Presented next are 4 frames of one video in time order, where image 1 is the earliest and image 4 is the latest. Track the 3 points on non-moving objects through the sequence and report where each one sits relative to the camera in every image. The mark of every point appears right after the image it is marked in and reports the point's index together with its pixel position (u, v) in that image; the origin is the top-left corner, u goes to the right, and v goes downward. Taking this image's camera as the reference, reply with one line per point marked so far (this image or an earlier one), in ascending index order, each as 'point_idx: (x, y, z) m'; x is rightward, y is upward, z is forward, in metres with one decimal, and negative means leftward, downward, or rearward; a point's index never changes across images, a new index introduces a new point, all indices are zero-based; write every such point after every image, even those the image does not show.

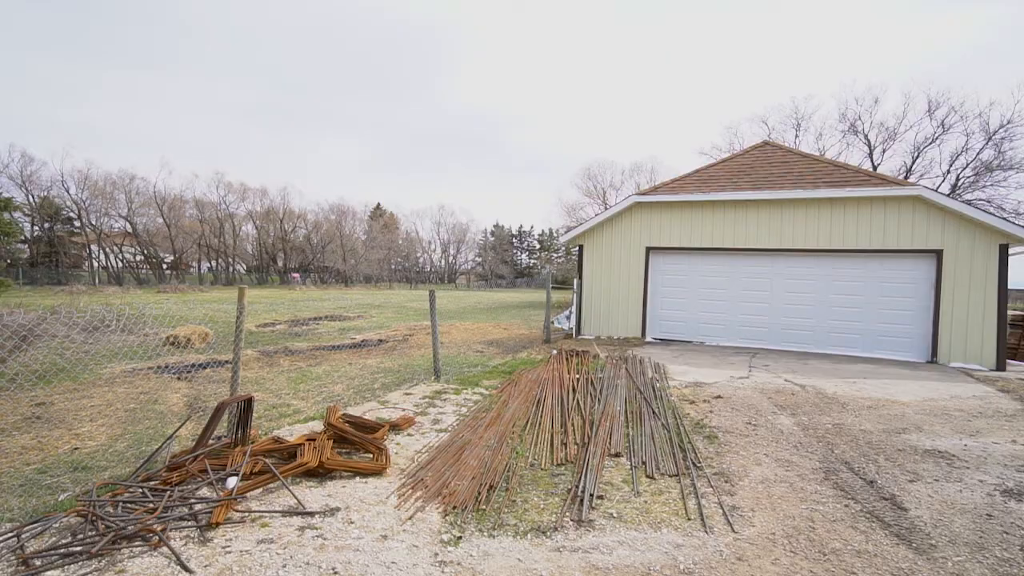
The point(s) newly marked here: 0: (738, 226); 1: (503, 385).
0: (+3.5, +1.0, +8.8) m
1: (-0.1, -1.0, +5.8) m
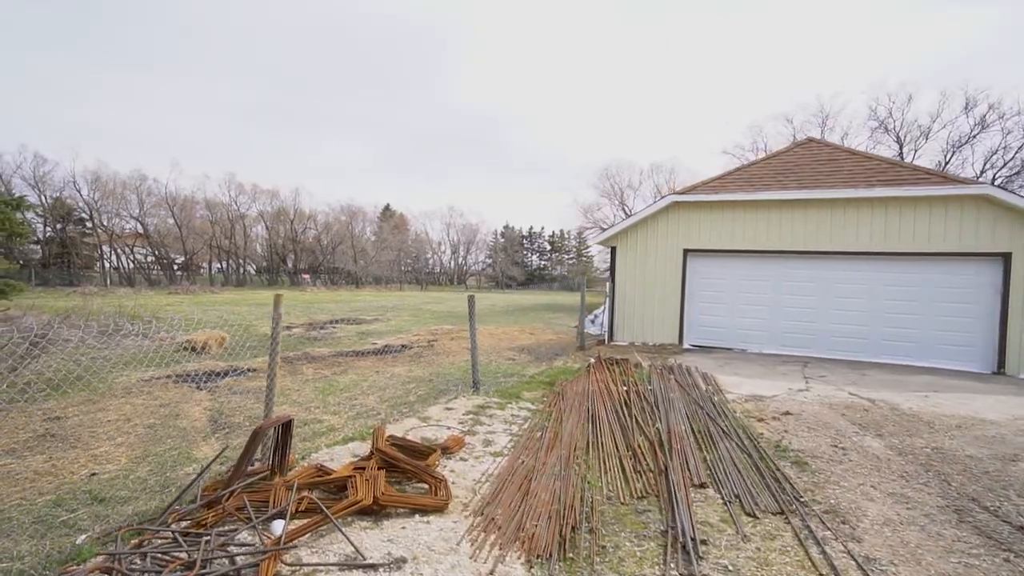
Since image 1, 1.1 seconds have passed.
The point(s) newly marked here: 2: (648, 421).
0: (+4.0, +0.9, +8.4) m
1: (+0.3, -1.0, +5.4) m
2: (+1.1, -1.1, +4.6) m
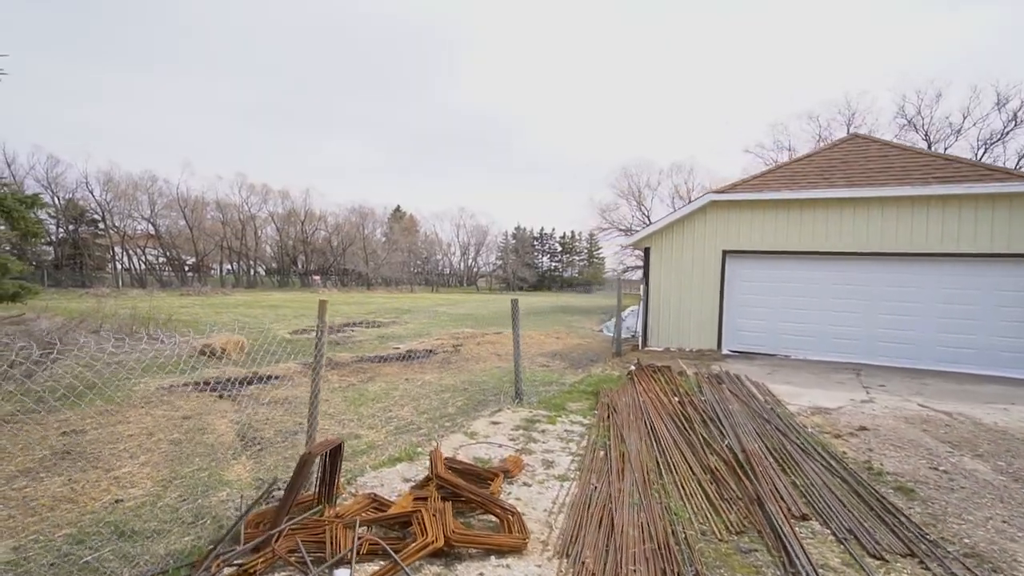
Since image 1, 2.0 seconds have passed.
0: (+4.5, +0.9, +7.9) m
1: (+0.8, -1.1, +5.0) m
2: (+1.5, -1.1, +4.2) m
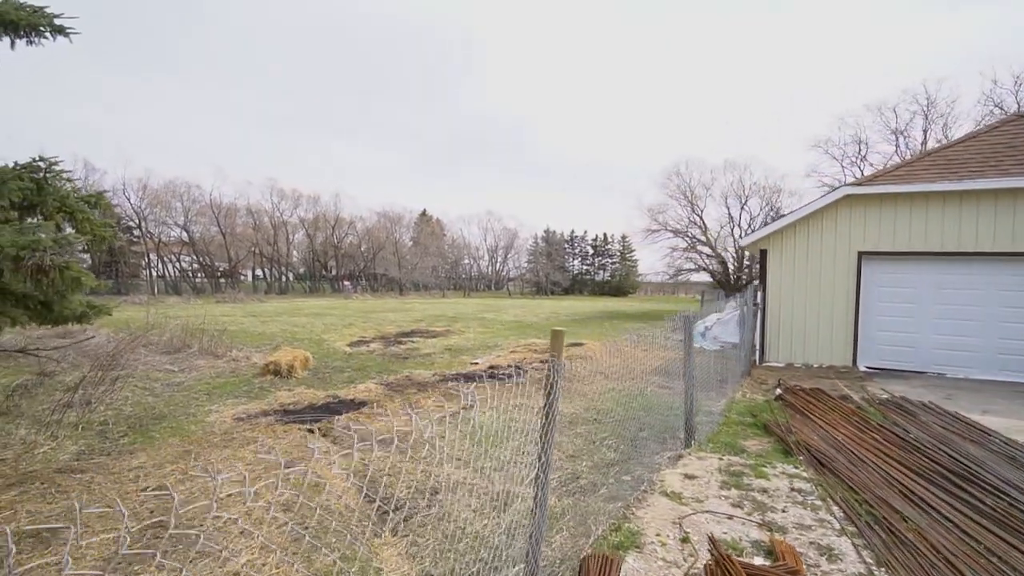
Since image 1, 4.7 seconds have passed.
0: (+5.8, +0.8, +6.7) m
1: (+2.0, -1.2, +3.9) m
2: (+2.7, -1.2, +3.1) m
